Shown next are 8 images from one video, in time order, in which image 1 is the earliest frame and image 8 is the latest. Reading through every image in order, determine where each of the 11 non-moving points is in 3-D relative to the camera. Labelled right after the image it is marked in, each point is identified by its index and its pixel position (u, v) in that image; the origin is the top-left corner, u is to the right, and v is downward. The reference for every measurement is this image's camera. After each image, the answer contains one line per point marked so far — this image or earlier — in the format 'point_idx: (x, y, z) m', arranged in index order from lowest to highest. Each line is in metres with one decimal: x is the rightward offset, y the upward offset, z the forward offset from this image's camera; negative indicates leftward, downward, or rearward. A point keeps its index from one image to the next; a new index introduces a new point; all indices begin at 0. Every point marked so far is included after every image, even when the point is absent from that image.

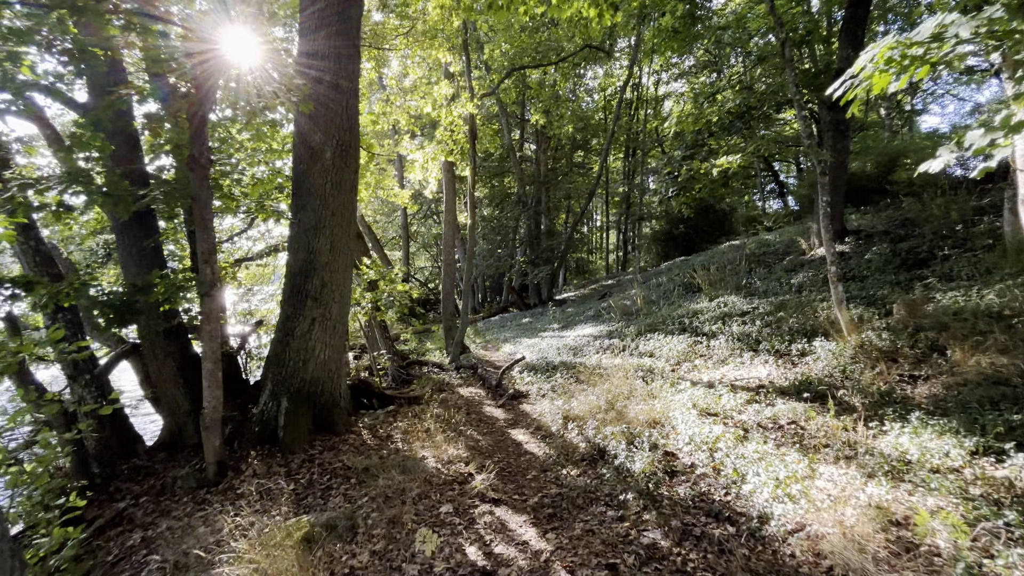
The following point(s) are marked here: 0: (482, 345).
0: (-1.0, -1.9, +15.4) m
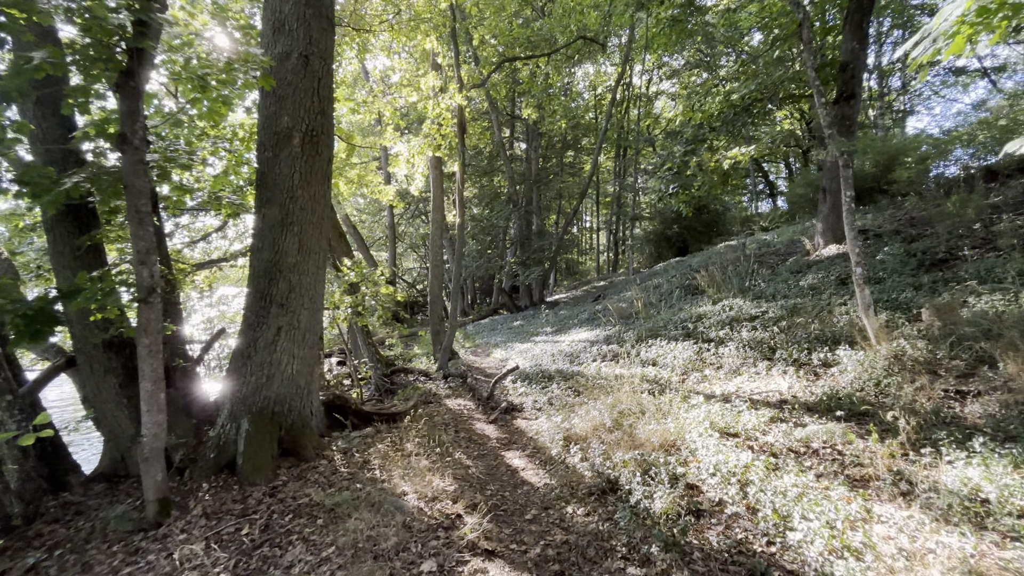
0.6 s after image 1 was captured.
0: (-1.3, -2.0, +14.7) m
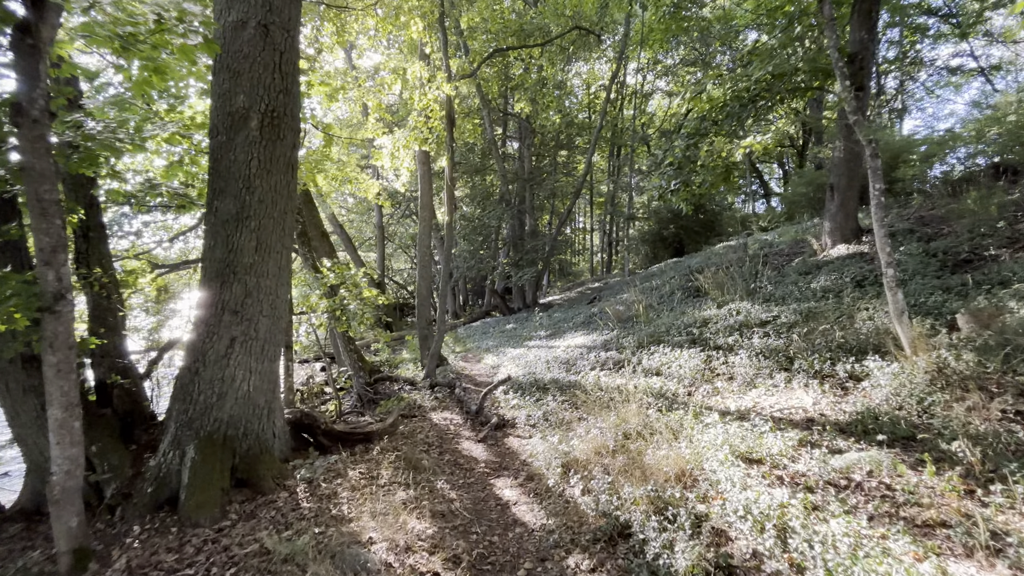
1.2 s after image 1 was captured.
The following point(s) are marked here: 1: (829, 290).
0: (-1.5, -2.1, +14.0) m
1: (+5.4, 0.0, +7.8) m
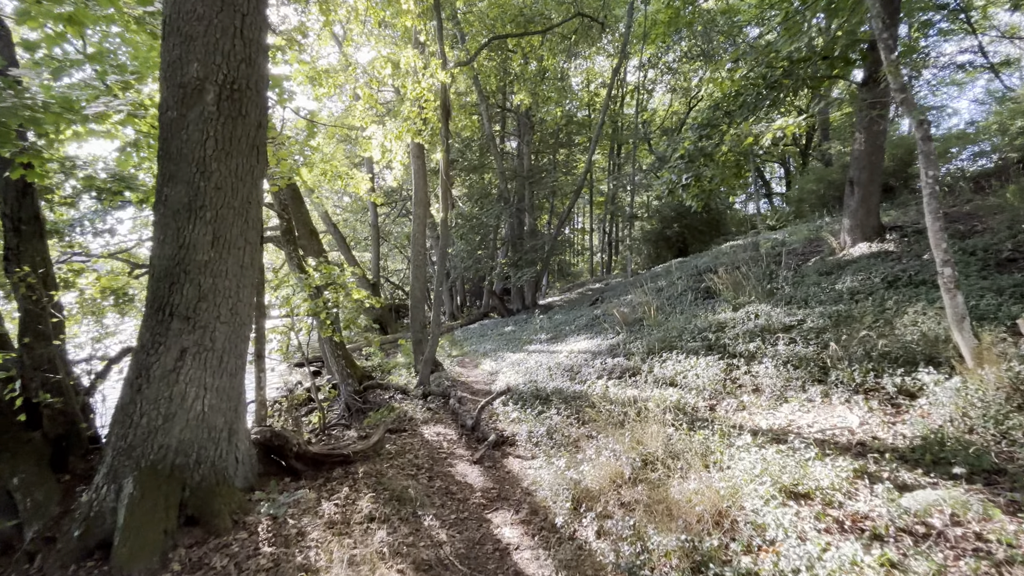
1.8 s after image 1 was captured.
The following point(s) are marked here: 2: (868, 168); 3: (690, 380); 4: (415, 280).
0: (-1.5, -2.1, +13.4) m
1: (+5.4, -0.1, +7.2) m
2: (+7.5, +2.5, +9.7) m
3: (+2.4, -1.3, +6.3) m
4: (-2.5, +0.2, +11.8) m
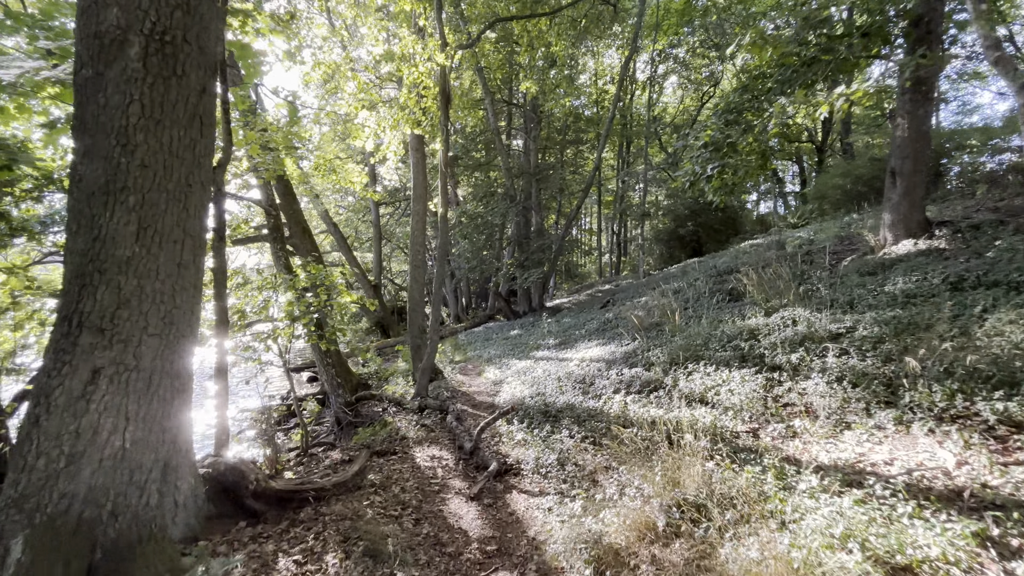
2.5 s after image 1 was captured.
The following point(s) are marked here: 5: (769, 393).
0: (-1.4, -2.2, +12.5) m
1: (+5.4, -0.1, +6.2) m
2: (+7.6, +2.5, +8.7) m
3: (+2.5, -1.3, +5.4) m
4: (-2.4, +0.2, +11.0) m
5: (+3.0, -1.2, +5.3) m
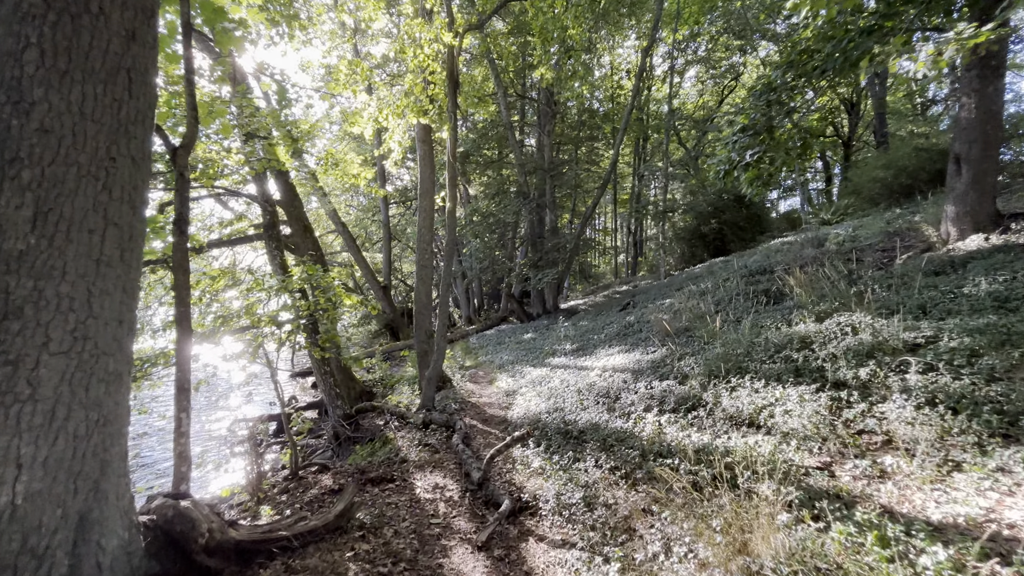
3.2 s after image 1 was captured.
0: (-1.0, -2.2, +11.7) m
1: (+5.6, -0.1, +5.2) m
2: (+7.8, +2.5, +7.7) m
3: (+2.7, -1.3, +4.5) m
4: (-2.0, +0.1, +10.2) m
5: (+3.1, -1.2, +4.4) m
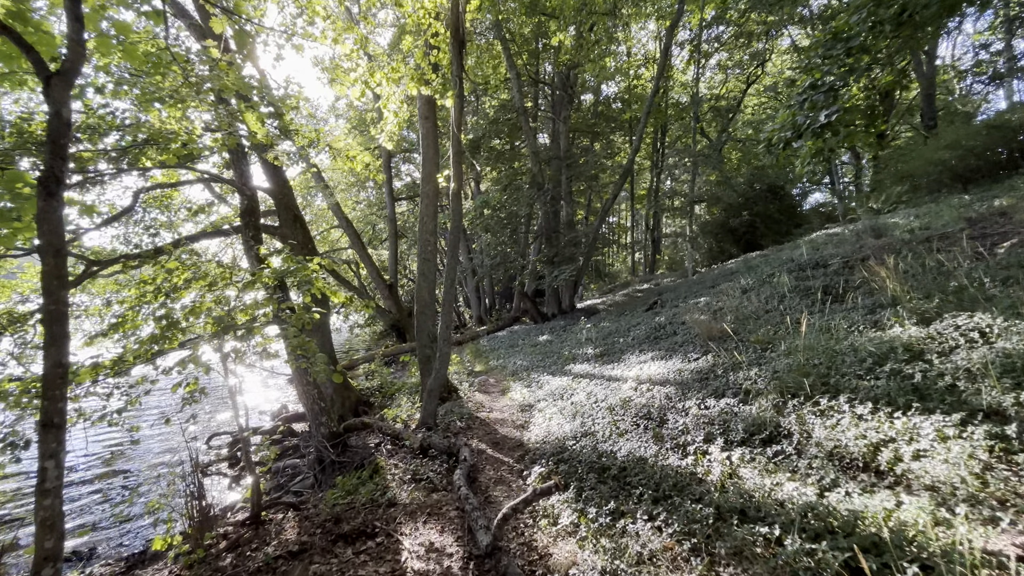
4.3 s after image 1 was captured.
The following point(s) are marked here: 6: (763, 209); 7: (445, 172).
0: (-0.7, -2.1, +10.4) m
1: (+5.8, 0.0, +3.8) m
2: (+8.1, +2.5, +6.1) m
3: (+2.8, -1.2, +3.1) m
4: (-1.8, +0.2, +9.0) m
5: (+3.3, -1.1, +3.0) m
6: (+10.1, +3.2, +18.7) m
7: (-1.2, +2.1, +8.8) m
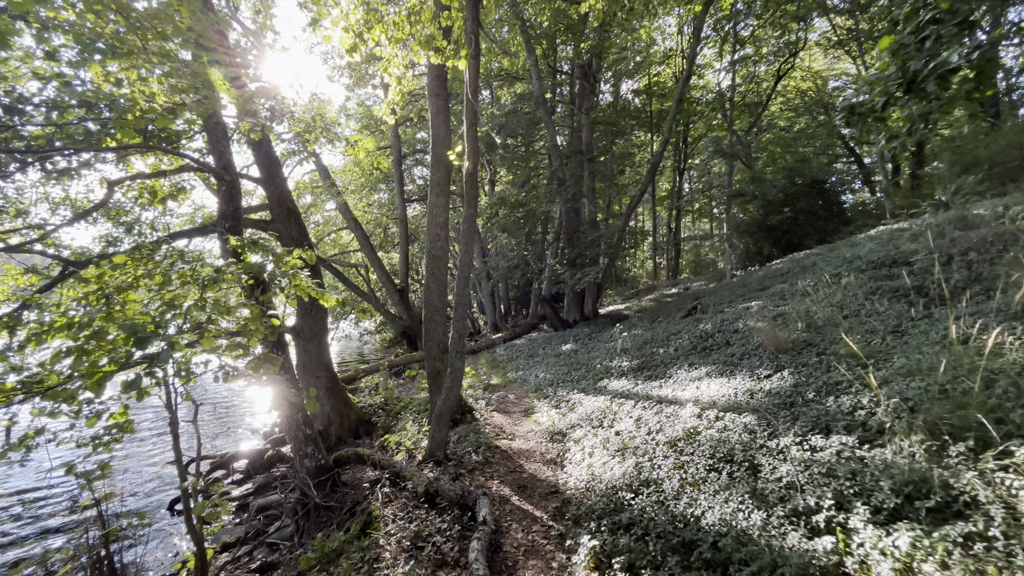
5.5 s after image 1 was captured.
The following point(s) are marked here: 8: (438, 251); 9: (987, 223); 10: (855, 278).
0: (-0.2, -2.2, +9.1) m
1: (+6.0, 0.0, +2.3) m
2: (+8.4, +2.6, +4.6) m
3: (+3.0, -1.2, +1.7) m
4: (-1.3, +0.2, +7.7) m
5: (+3.5, -1.1, +1.5) m
6: (+10.8, +3.0, +17.1) m
7: (-0.8, +2.1, +7.5) m
8: (-1.2, +0.6, +7.6) m
9: (+8.5, +1.2, +8.3) m
10: (+6.2, +0.2, +8.3) m
